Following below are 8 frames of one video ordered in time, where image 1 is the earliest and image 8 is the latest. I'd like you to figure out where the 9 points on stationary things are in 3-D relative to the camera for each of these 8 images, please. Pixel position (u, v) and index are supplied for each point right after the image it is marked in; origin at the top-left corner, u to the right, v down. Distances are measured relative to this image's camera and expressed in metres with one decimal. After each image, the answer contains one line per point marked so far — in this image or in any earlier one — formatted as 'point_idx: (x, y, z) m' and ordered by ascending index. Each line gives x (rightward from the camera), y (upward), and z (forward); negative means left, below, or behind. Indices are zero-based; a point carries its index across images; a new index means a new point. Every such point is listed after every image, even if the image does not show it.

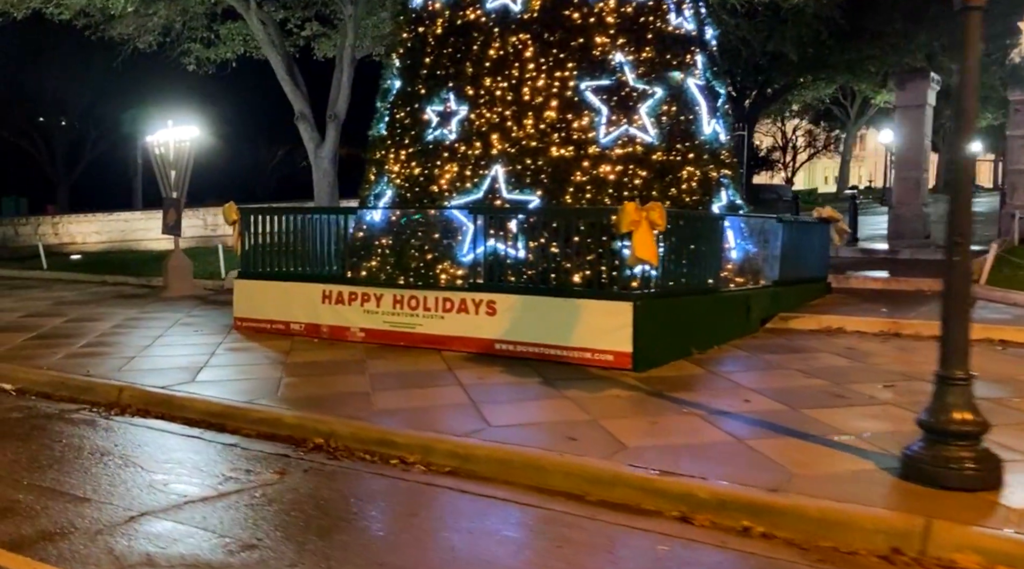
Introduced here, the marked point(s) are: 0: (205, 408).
0: (-2.7, -1.1, +8.8) m
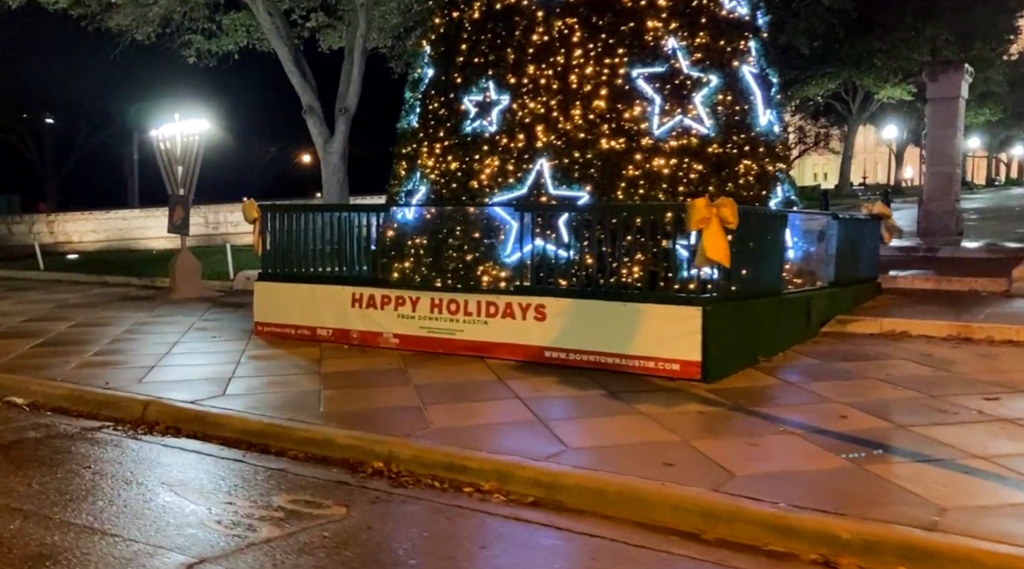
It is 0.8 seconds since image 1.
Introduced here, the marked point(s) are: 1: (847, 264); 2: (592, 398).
0: (-2.1, -1.1, +8.0) m
1: (+4.4, +0.3, +13.0) m
2: (+0.7, -1.0, +8.8) m
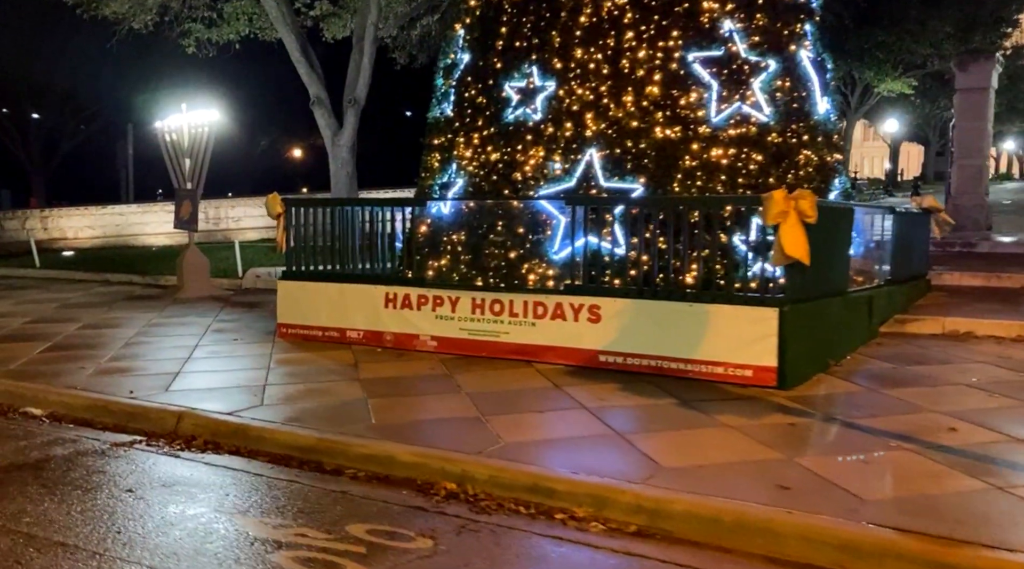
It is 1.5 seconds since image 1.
0: (-1.6, -1.1, +7.3) m
1: (+4.9, +0.3, +12.4) m
2: (+1.3, -1.0, +8.1) m
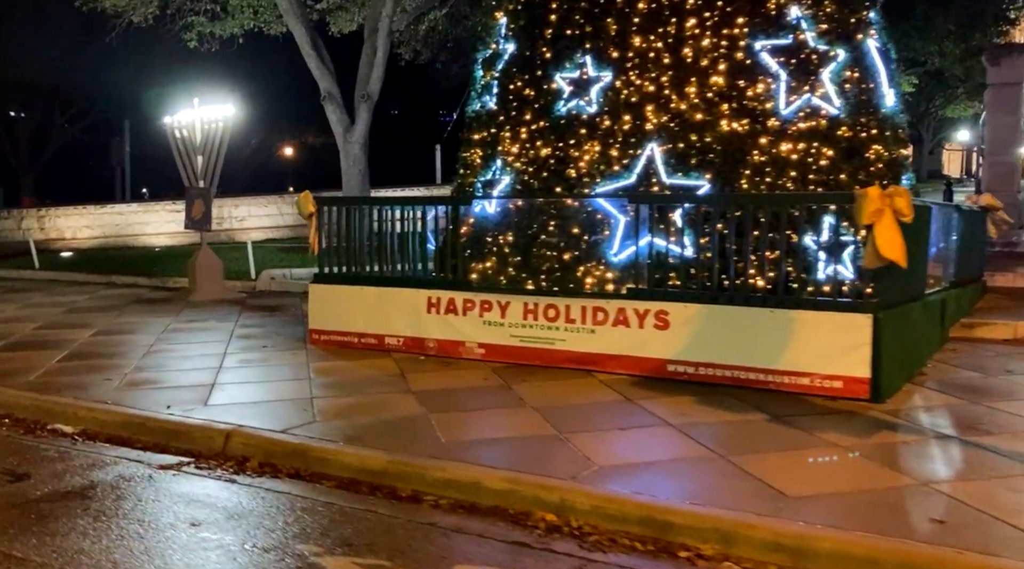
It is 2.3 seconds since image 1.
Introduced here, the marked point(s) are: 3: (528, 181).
0: (-1.0, -1.2, +6.6) m
1: (+5.4, +0.3, +11.8) m
2: (+1.8, -1.0, +7.4) m
3: (+0.2, +1.1, +10.5) m
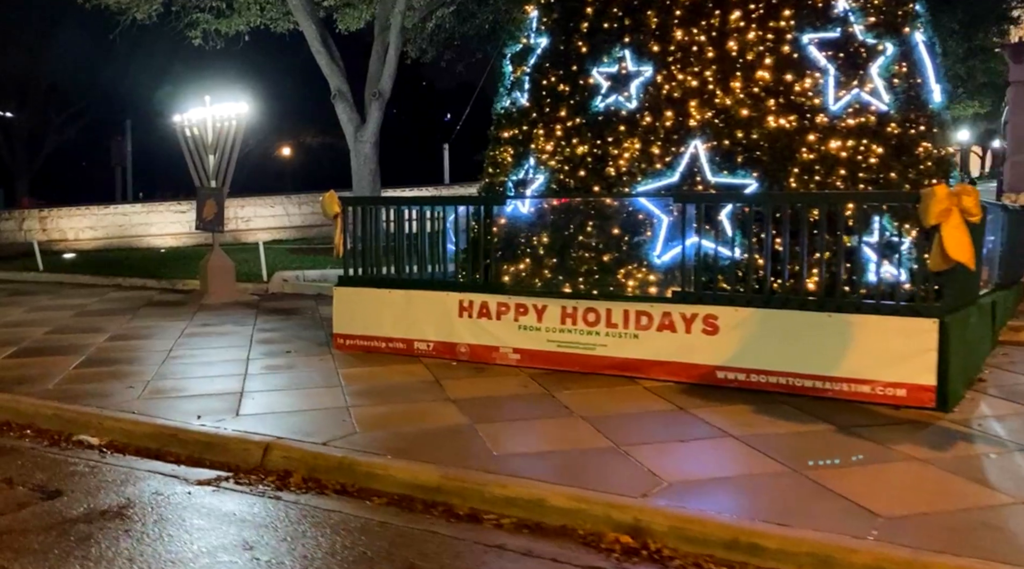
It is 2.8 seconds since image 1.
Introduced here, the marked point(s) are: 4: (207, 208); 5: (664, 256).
0: (-0.6, -1.2, +6.2) m
1: (+5.7, +0.3, +11.5) m
2: (+2.2, -1.1, +7.1) m
3: (+0.5, +1.1, +10.1) m
4: (-4.8, +1.2, +15.6) m
5: (+1.4, +0.3, +9.2) m
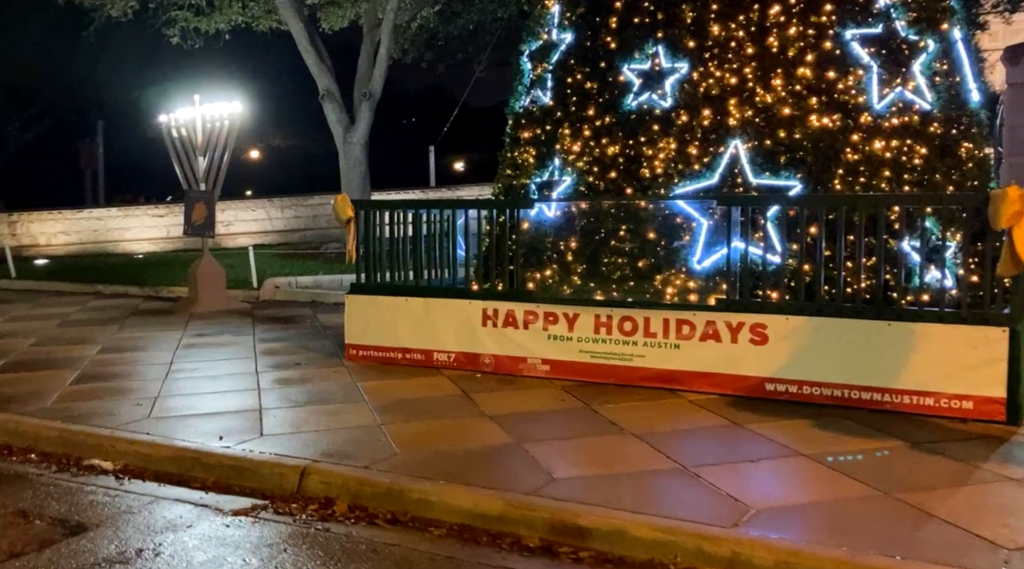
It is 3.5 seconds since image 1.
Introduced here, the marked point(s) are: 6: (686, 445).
0: (-0.2, -1.3, +5.7) m
1: (+5.9, +0.2, +11.2) m
2: (+2.6, -1.1, +6.7) m
3: (+0.8, +1.0, +9.6) m
4: (-4.7, +1.1, +14.9) m
5: (+1.7, +0.2, +8.7) m
6: (+1.2, -1.1, +6.9) m
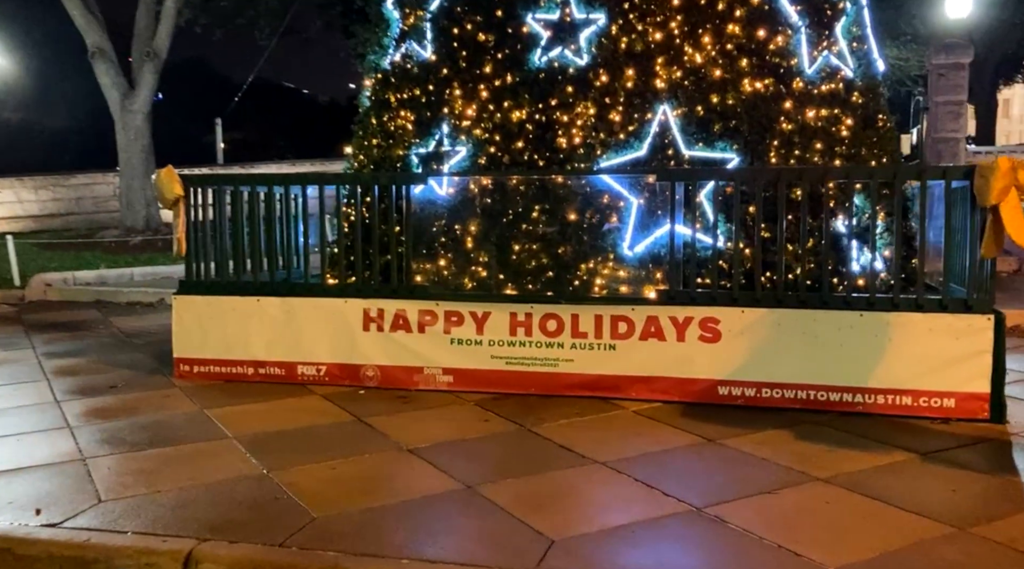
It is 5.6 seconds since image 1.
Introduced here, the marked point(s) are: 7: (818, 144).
0: (-0.2, -1.3, +4.0) m
1: (+4.4, +0.4, +10.8) m
2: (+2.3, -1.0, +5.7) m
3: (-0.2, +1.1, +8.1) m
4: (-6.8, +1.1, +11.9) m
5: (+0.9, +0.3, +7.4) m
6: (+0.9, -1.1, +5.6) m
7: (+2.5, +1.1, +7.9) m
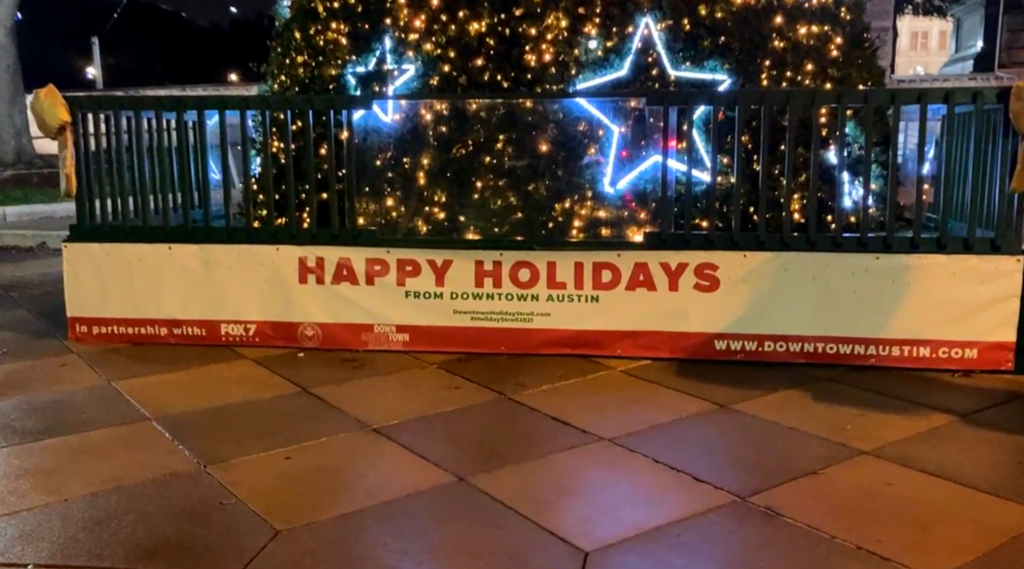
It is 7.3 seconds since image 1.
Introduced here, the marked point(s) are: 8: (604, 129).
0: (0.0, -1.1, +3.1) m
1: (+3.8, +1.1, +10.2) m
2: (+2.3, -0.7, +5.0) m
3: (-0.5, +1.5, +6.9) m
4: (-7.5, +1.6, +10.0) m
5: (+0.7, +0.7, +6.4) m
6: (+0.9, -0.8, +4.7) m
7: (+2.2, +1.6, +7.1) m
8: (+0.6, +1.0, +6.5) m
